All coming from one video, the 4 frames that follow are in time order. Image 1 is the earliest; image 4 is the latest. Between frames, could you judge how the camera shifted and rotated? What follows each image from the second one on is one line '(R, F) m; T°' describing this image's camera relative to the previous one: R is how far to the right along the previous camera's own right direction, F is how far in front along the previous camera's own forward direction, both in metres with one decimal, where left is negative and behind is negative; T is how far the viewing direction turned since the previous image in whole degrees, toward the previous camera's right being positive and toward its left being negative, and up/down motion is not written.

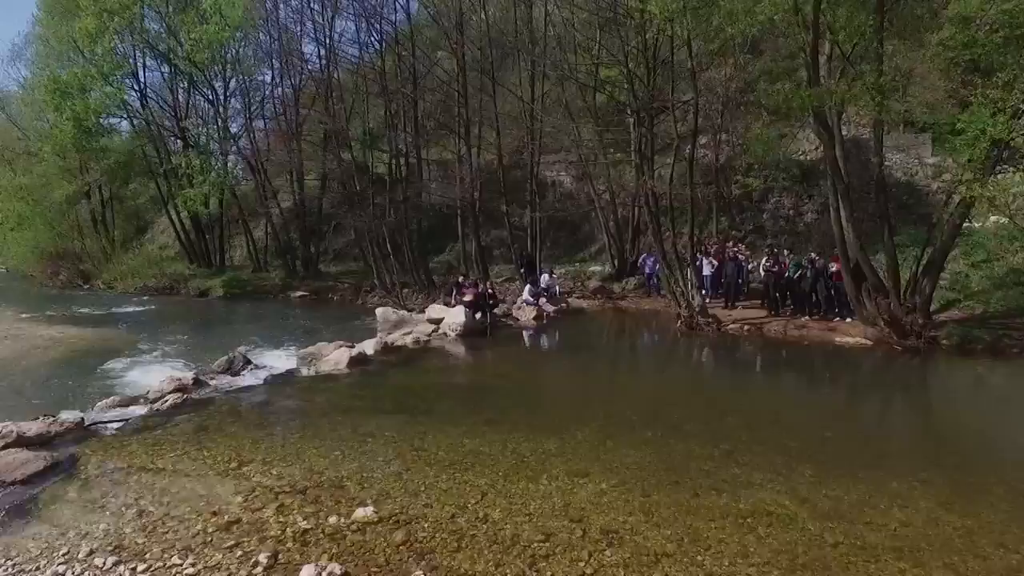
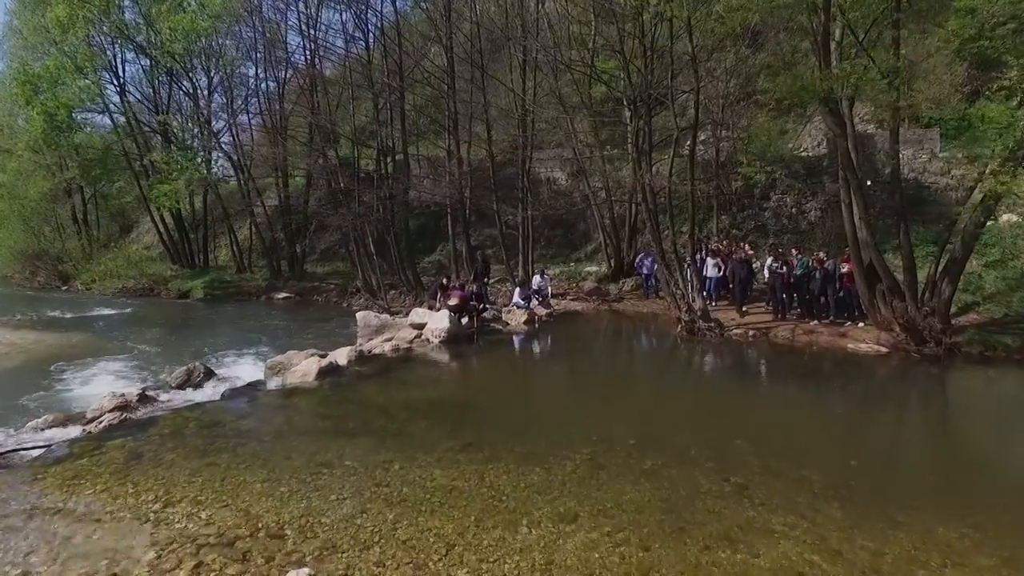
(+0.2, +1.3) m; 0°
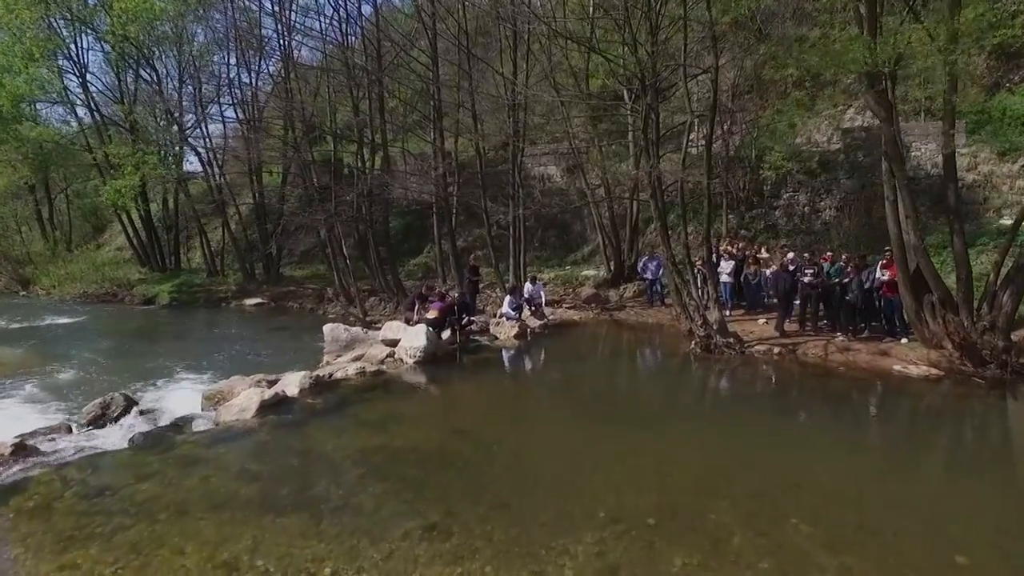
(+0.2, +2.4) m; 0°
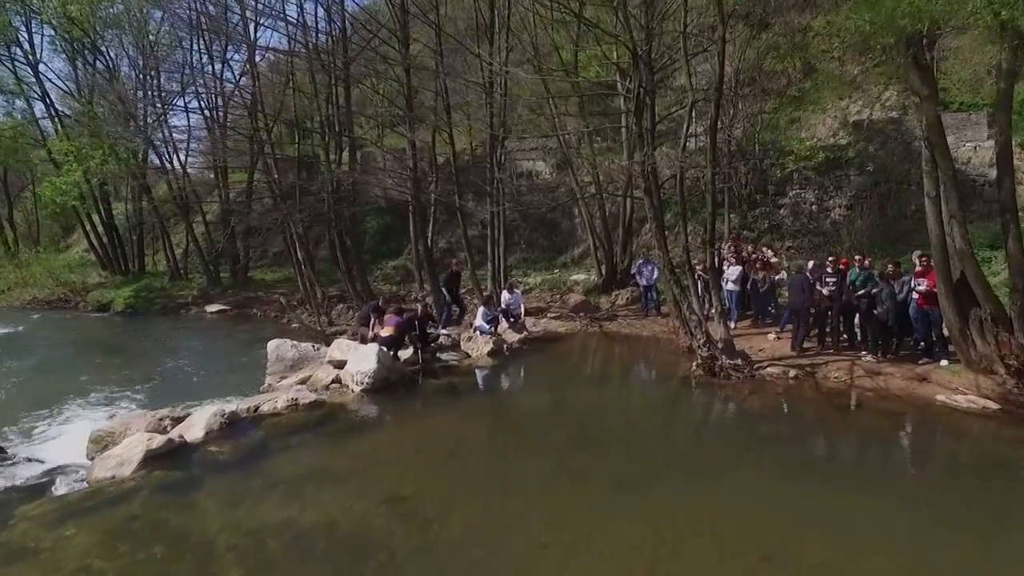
(+0.5, +2.3) m; 0°
